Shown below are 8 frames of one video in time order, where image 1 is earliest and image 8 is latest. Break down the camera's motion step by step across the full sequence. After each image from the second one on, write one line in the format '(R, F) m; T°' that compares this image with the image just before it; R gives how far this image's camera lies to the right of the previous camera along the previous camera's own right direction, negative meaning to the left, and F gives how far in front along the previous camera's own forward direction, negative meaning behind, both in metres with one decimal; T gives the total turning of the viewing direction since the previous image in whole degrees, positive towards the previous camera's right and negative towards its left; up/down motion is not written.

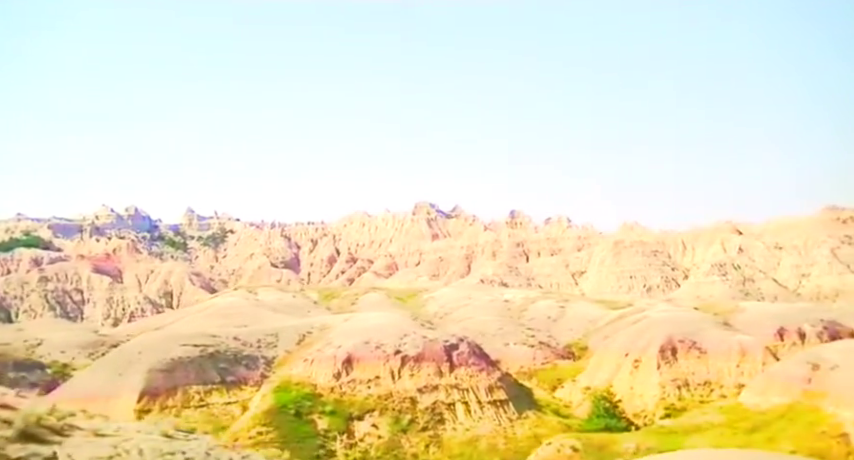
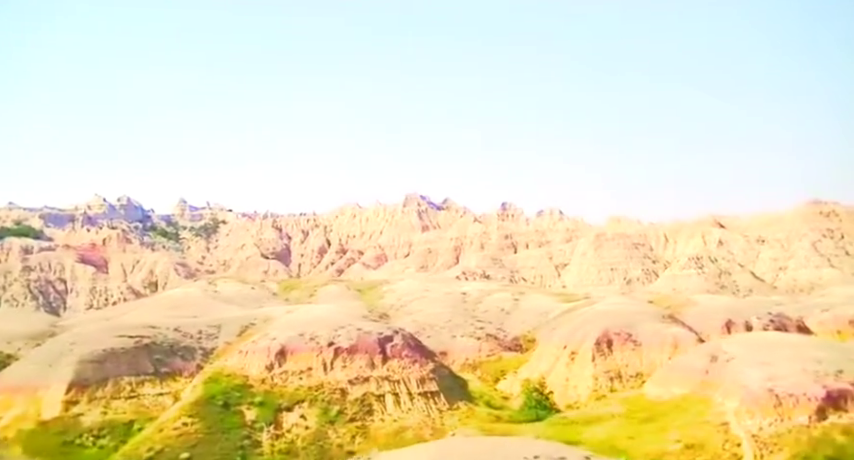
(+6.5, -1.3) m; -1°
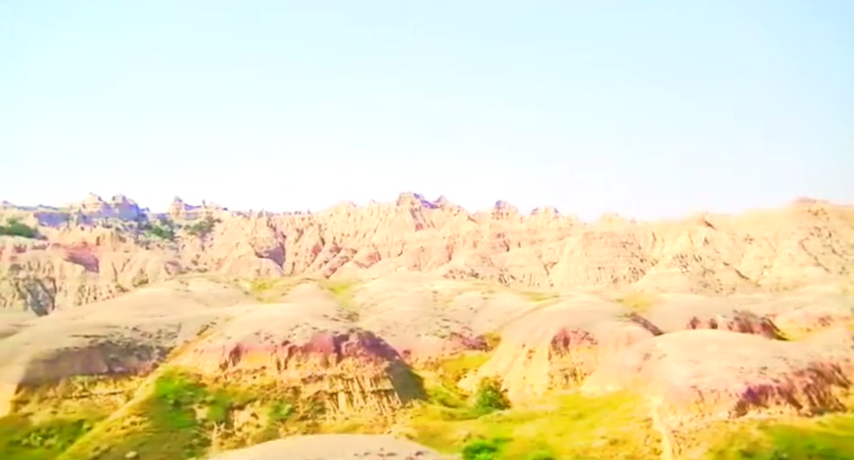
(+4.6, -0.7) m; -1°
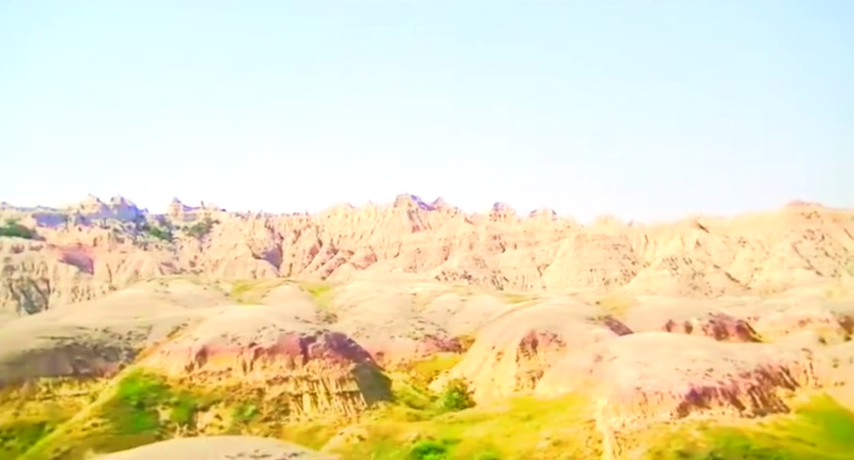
(+3.7, -0.4) m; -1°
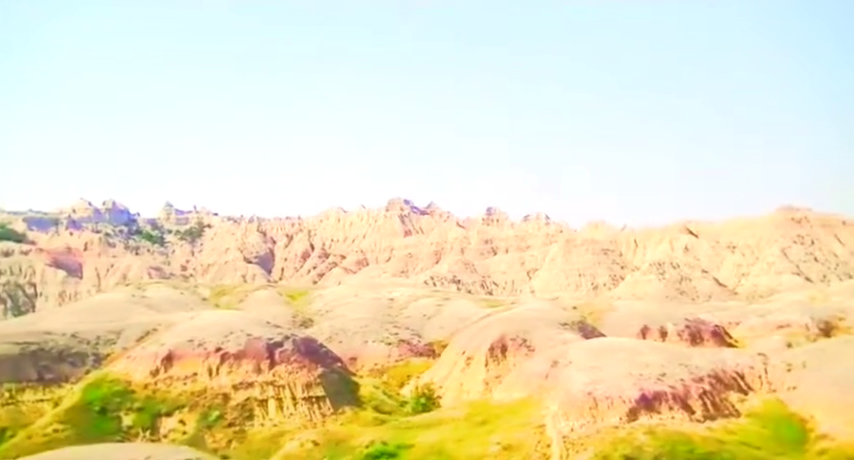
(+2.9, +0.3) m; 0°
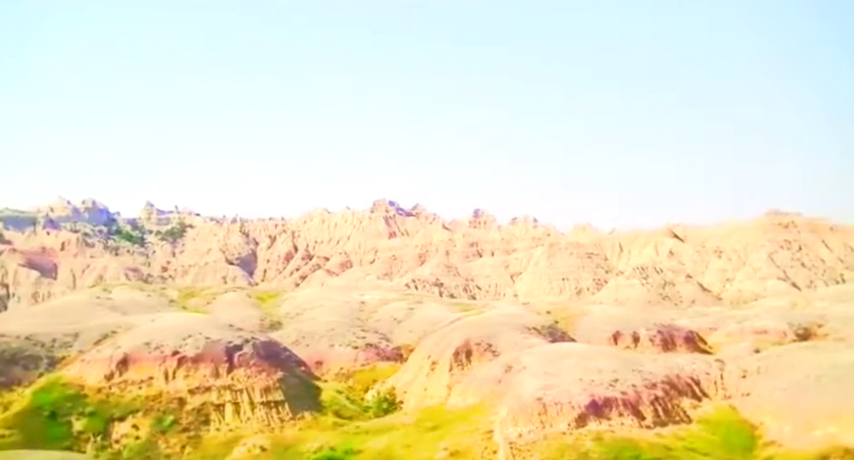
(+2.5, +2.1) m; 0°
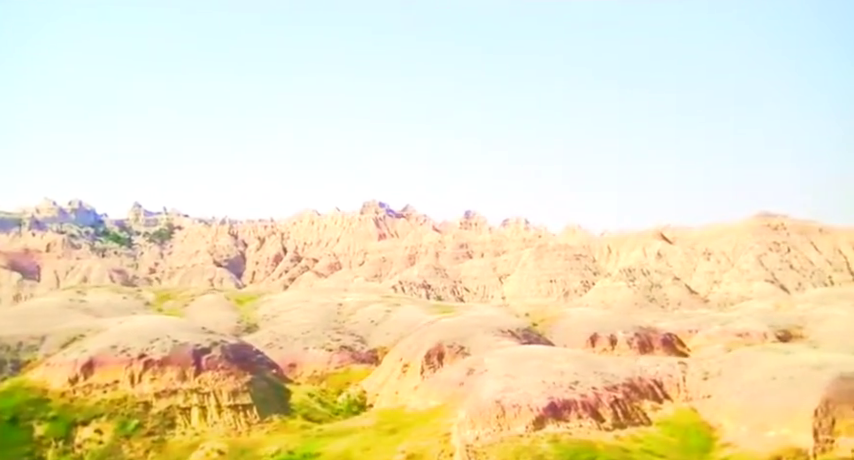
(+2.2, +1.1) m; 0°
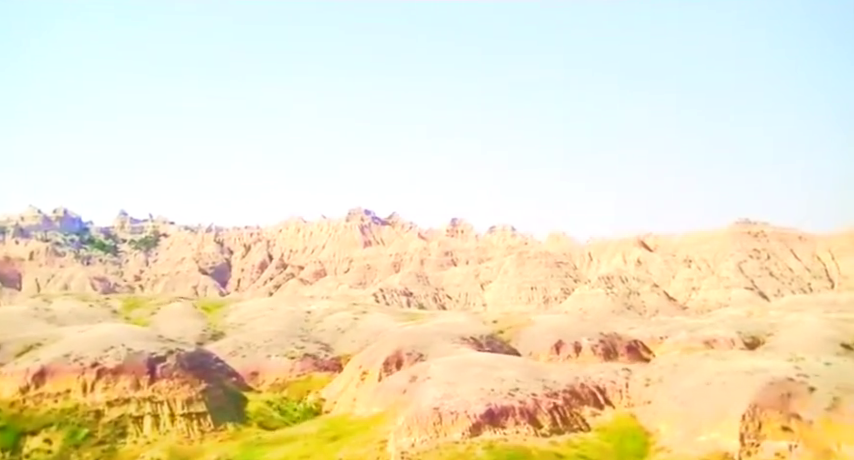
(+3.4, +0.2) m; 0°
